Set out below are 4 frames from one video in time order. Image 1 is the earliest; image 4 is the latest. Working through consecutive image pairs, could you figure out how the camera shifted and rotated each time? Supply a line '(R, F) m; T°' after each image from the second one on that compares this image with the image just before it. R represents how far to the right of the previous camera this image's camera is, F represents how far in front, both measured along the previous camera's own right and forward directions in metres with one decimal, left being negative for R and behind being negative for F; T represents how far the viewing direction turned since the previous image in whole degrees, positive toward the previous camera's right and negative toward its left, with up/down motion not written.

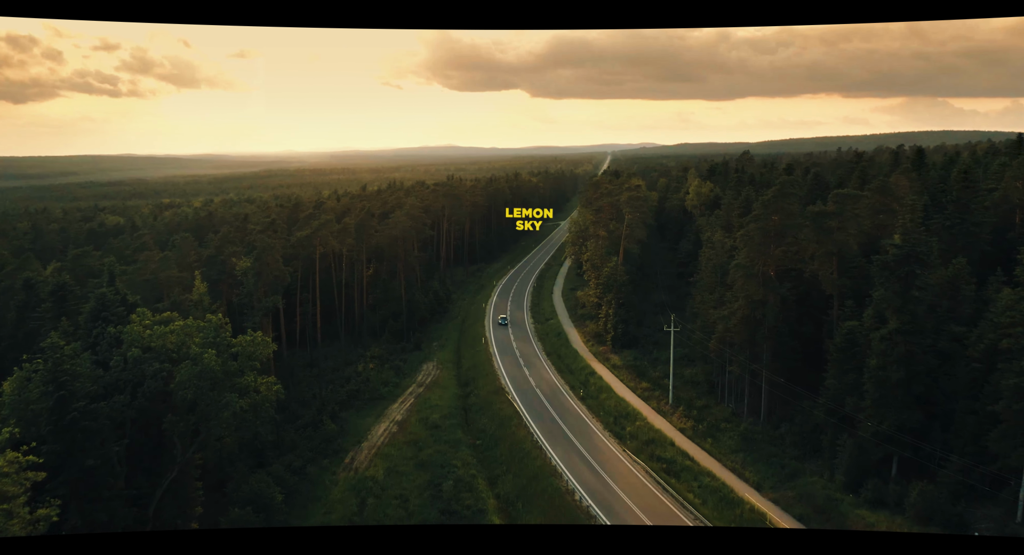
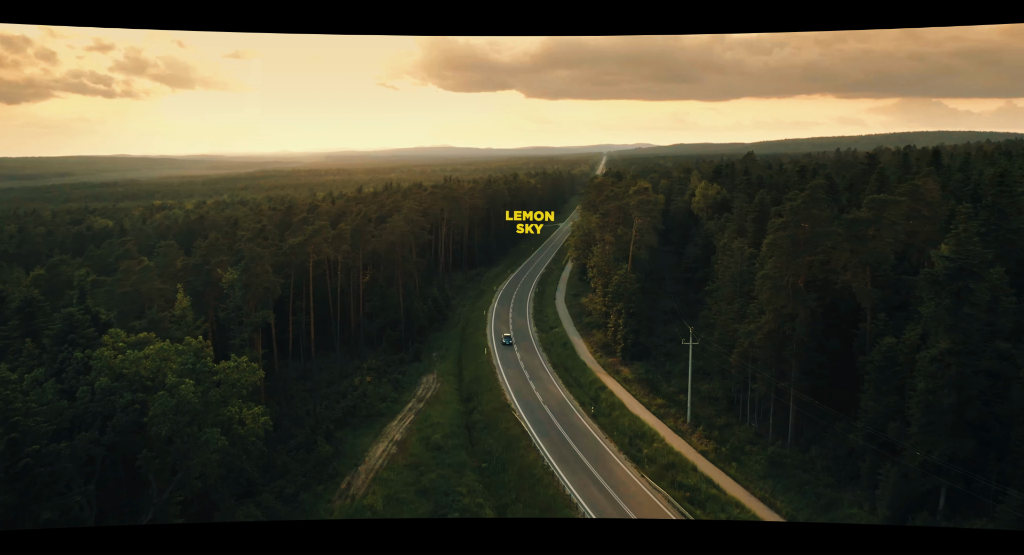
(-0.5, +2.2) m; 0°
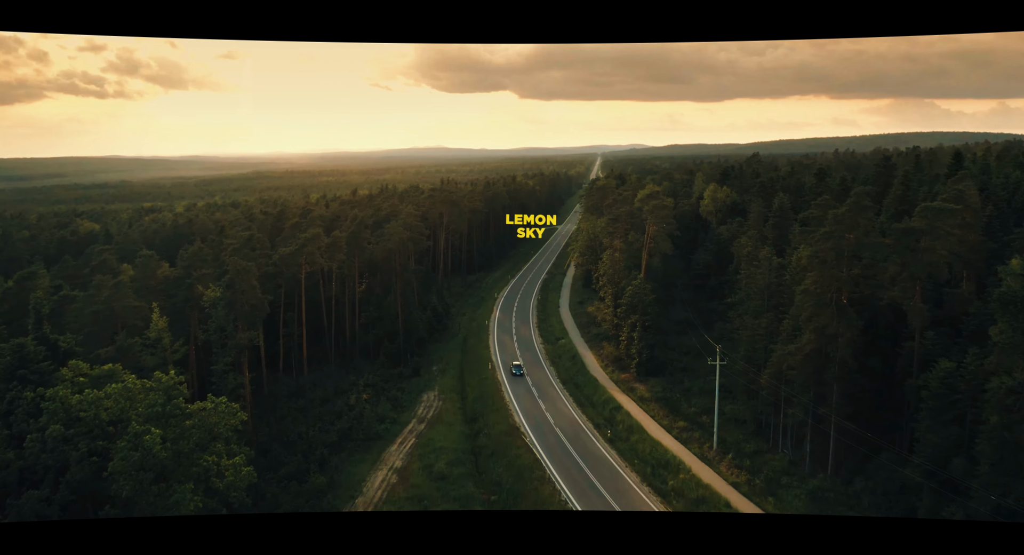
(-0.7, +2.6) m; 0°
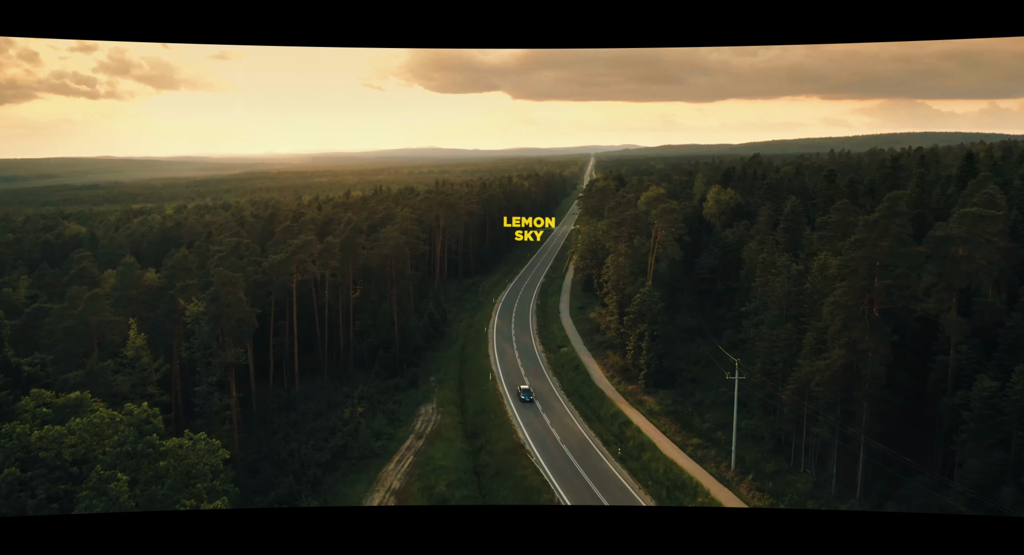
(-0.5, +1.7) m; +1°
